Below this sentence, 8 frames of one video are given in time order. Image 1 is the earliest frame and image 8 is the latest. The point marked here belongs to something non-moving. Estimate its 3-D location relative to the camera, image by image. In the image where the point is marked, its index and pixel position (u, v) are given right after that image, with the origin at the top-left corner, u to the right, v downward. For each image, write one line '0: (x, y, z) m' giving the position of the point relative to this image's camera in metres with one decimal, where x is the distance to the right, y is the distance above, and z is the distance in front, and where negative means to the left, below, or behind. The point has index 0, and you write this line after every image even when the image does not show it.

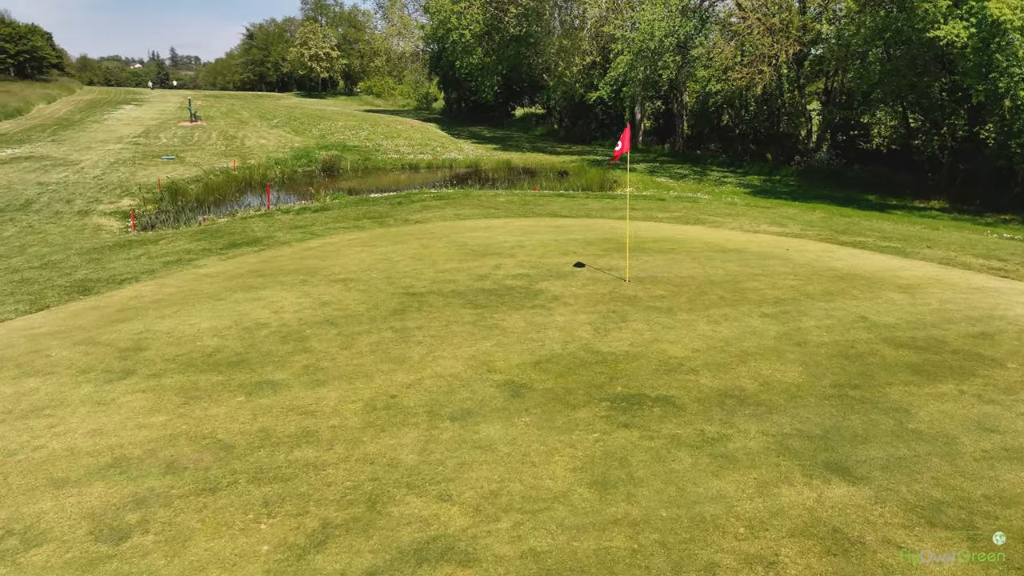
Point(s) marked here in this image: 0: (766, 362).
0: (+2.8, -0.9, +7.9) m
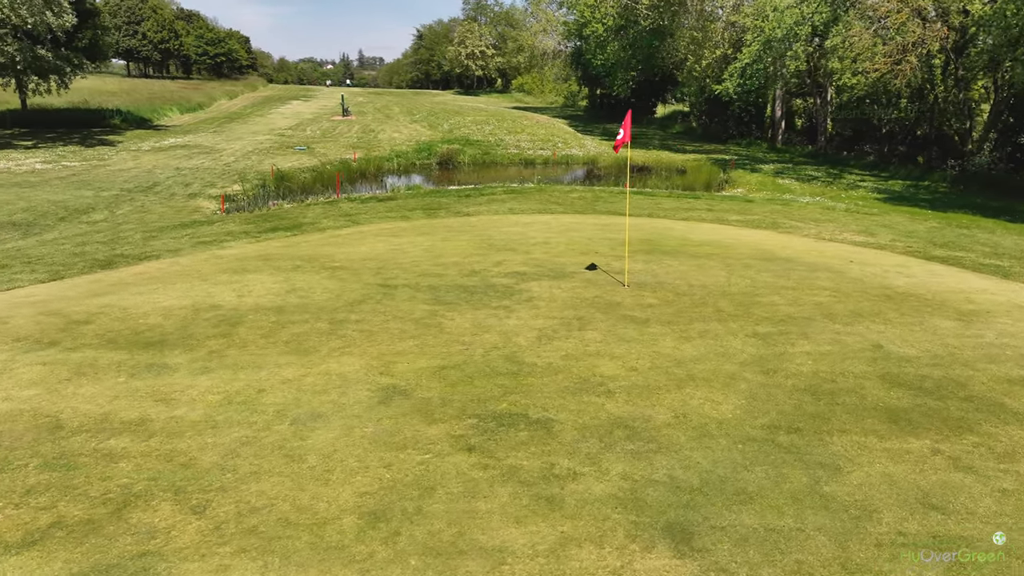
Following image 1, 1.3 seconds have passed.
0: (+1.7, -1.0, +6.6) m
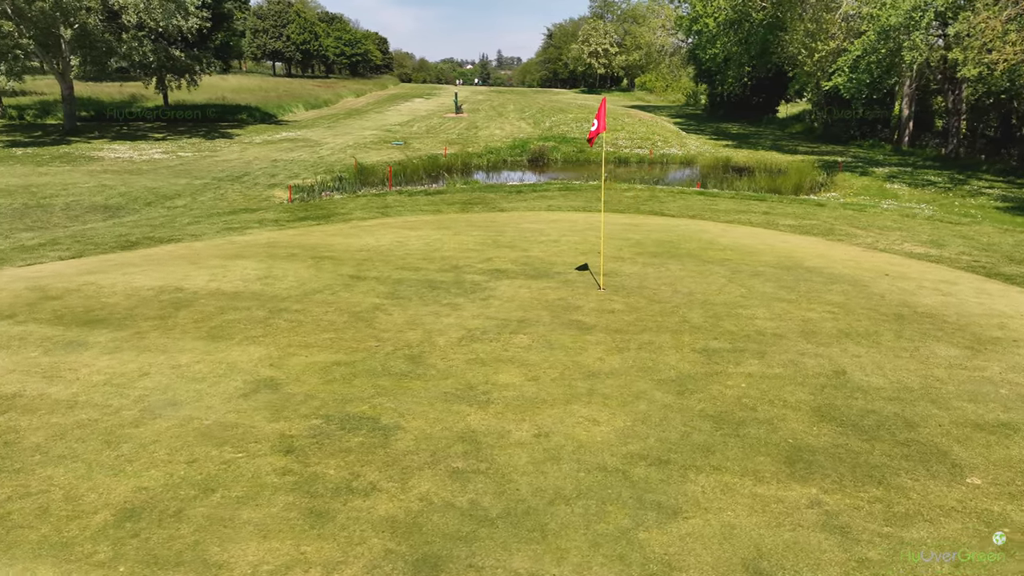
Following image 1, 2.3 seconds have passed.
0: (+0.6, -1.0, +5.9) m
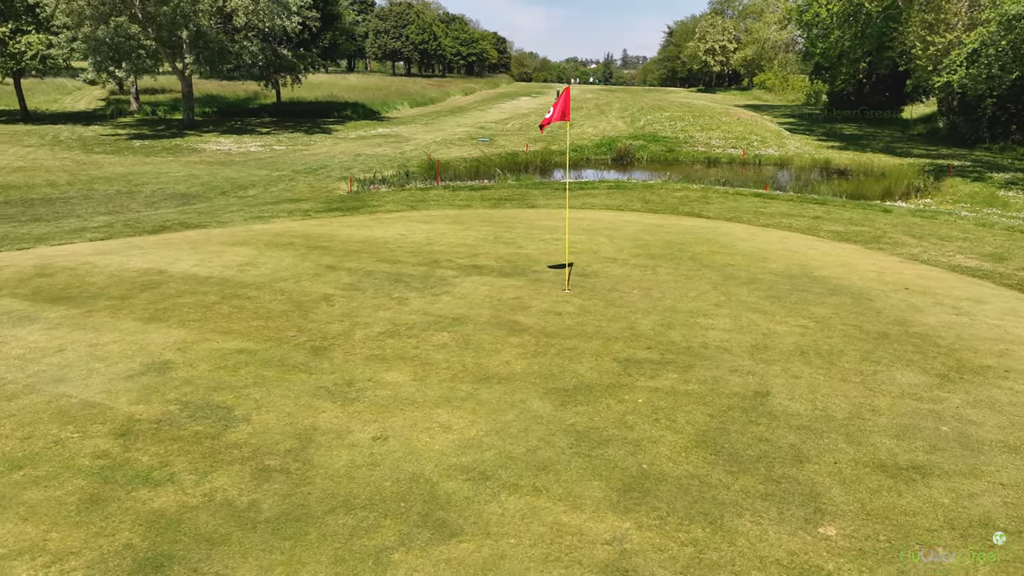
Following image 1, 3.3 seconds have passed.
0: (-0.5, -1.0, +5.5) m
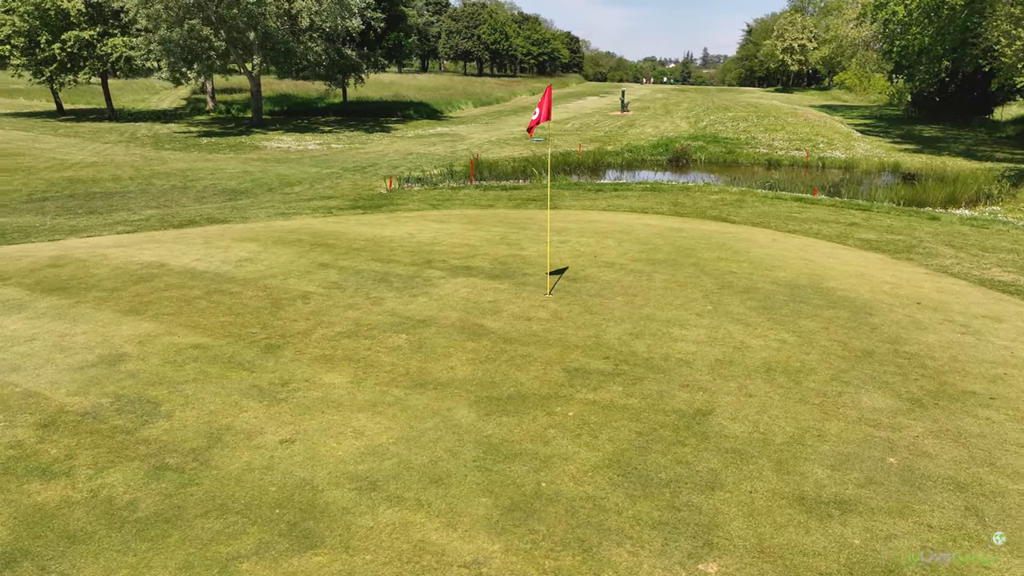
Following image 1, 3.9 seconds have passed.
0: (-1.1, -1.0, +5.4) m
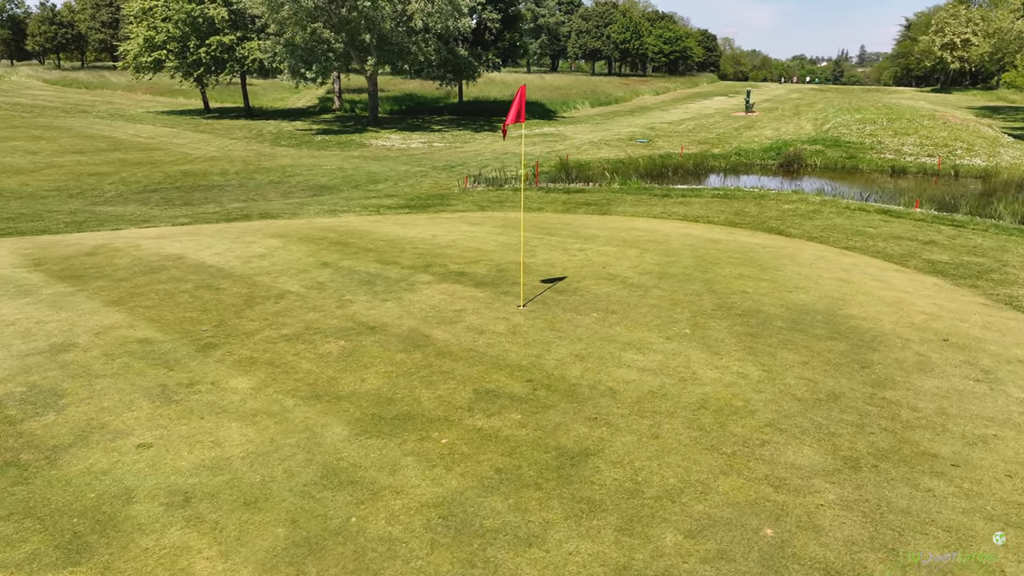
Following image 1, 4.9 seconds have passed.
0: (-2.0, -1.1, +5.2) m
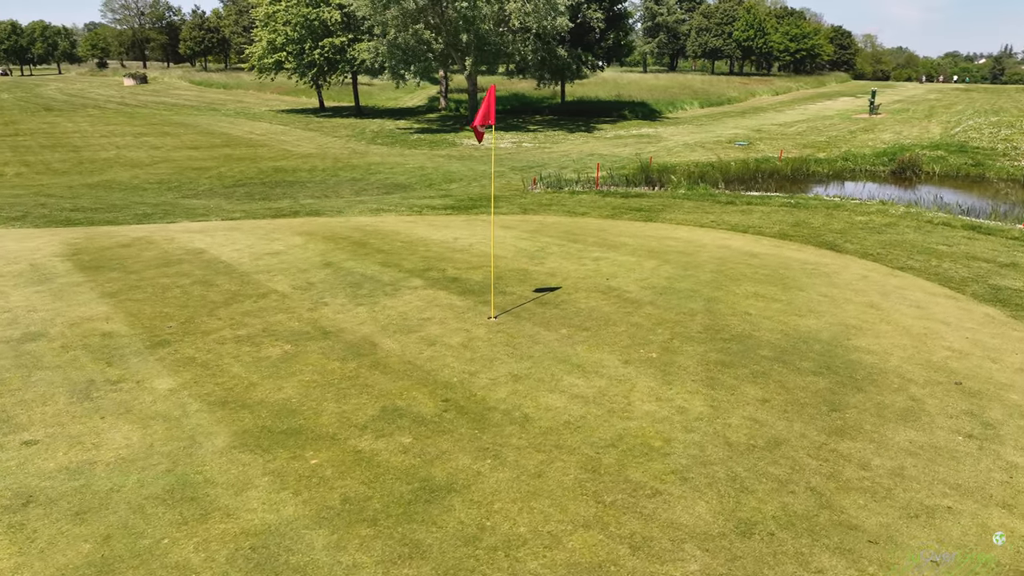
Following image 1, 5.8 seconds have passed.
0: (-2.8, -1.1, +5.2) m
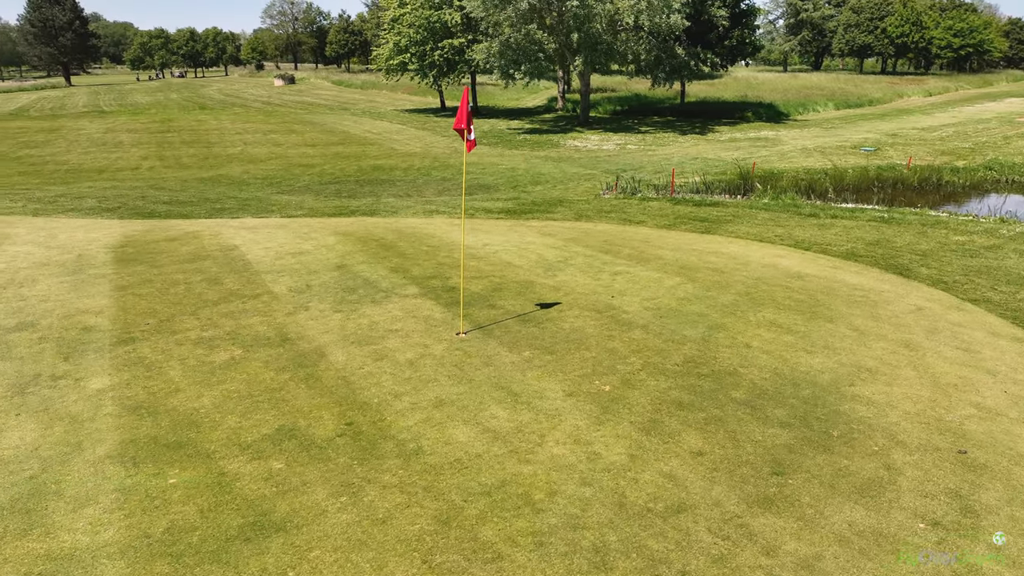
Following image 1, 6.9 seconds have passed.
0: (-3.6, -1.1, +5.3) m
